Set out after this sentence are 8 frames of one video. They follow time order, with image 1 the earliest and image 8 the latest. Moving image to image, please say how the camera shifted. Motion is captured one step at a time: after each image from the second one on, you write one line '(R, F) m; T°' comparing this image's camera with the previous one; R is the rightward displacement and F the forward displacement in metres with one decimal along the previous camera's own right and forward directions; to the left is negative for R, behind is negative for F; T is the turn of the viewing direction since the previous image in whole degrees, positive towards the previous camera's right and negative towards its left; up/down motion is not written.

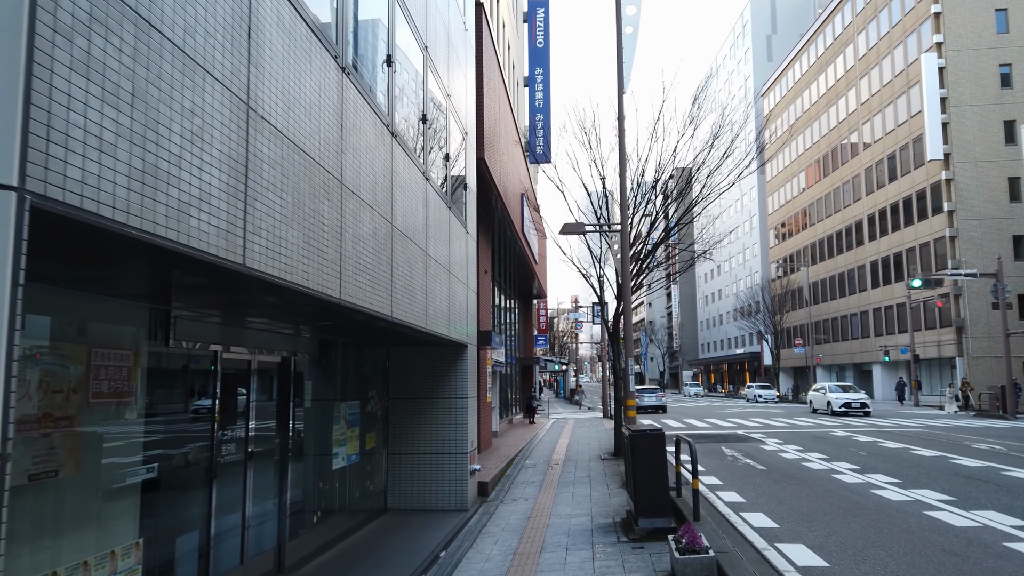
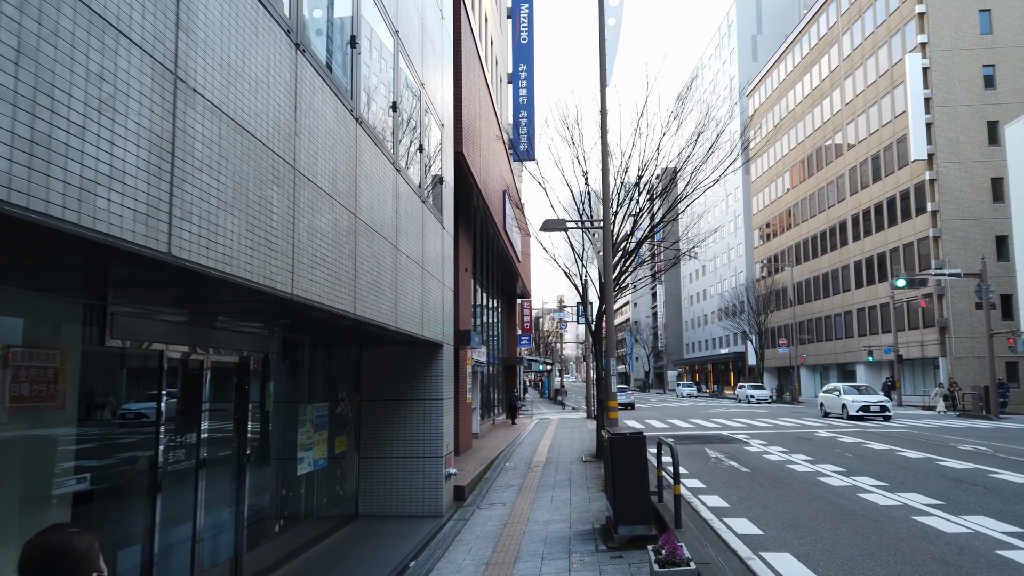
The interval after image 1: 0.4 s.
(+0.1, +0.4) m; +1°
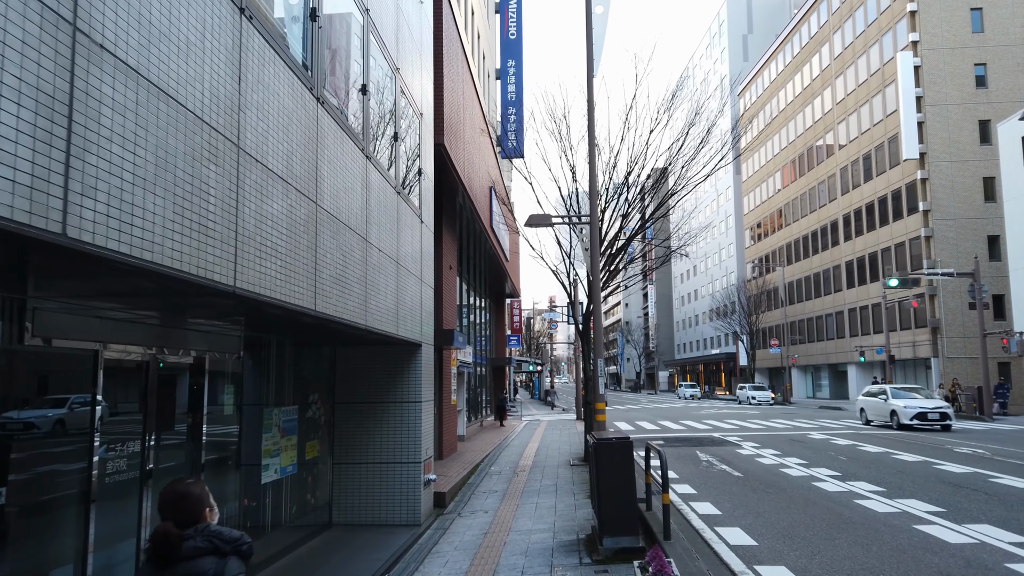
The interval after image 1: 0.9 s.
(+0.1, +0.5) m; +1°
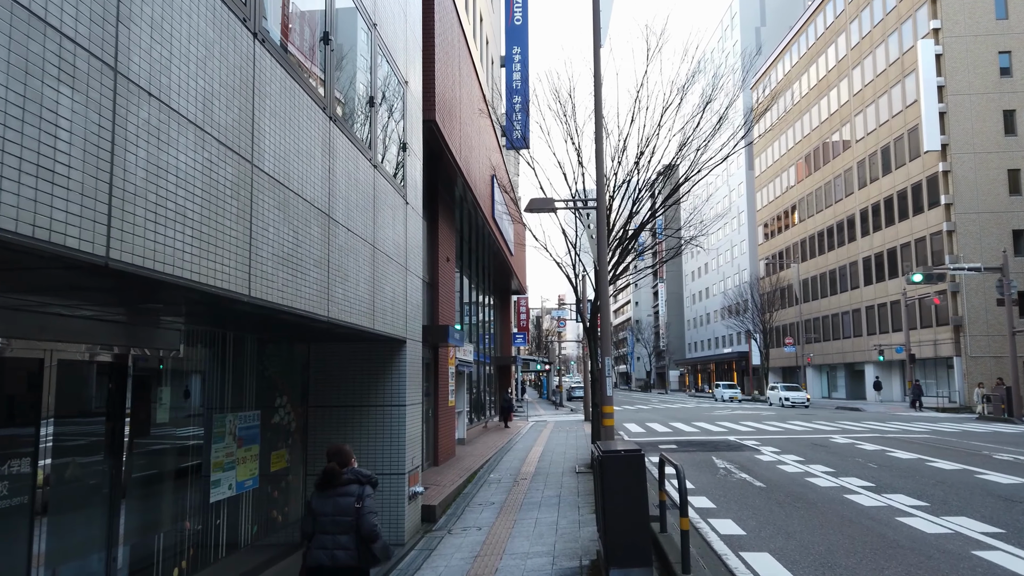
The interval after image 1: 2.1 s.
(+0.2, +1.2) m; -1°
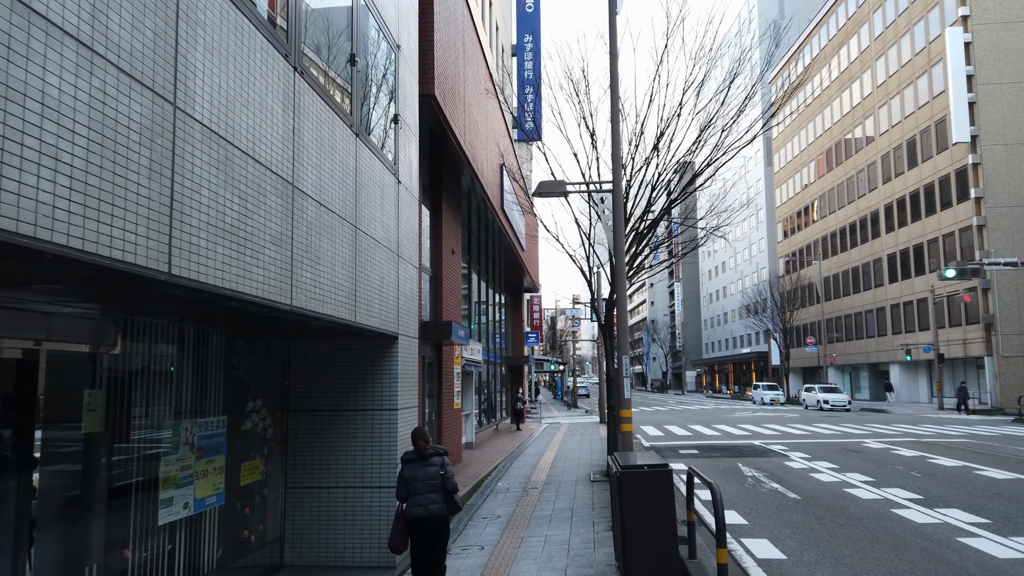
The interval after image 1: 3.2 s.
(+0.1, +1.1) m; -1°
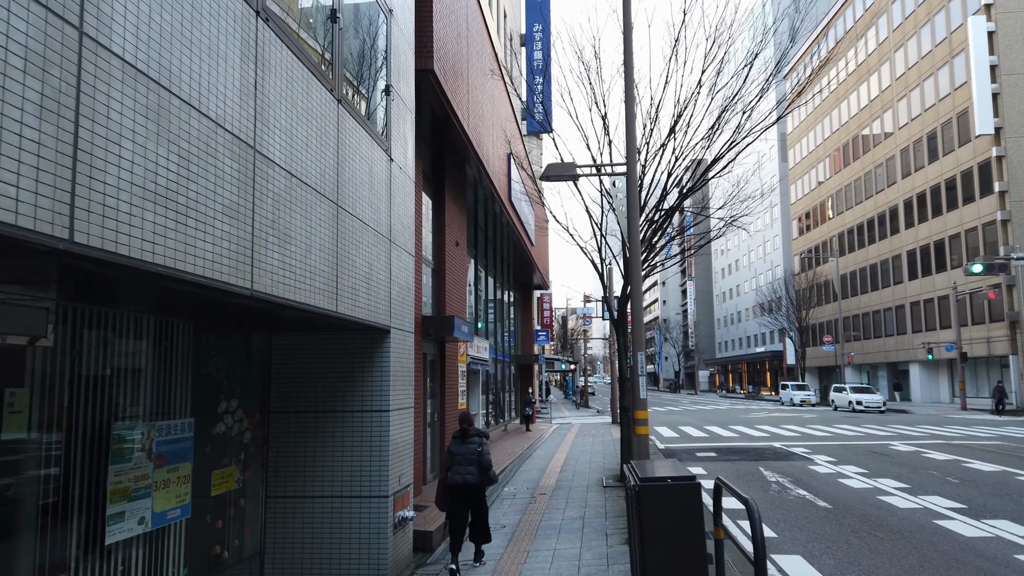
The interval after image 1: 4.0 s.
(+0.1, +0.8) m; -1°
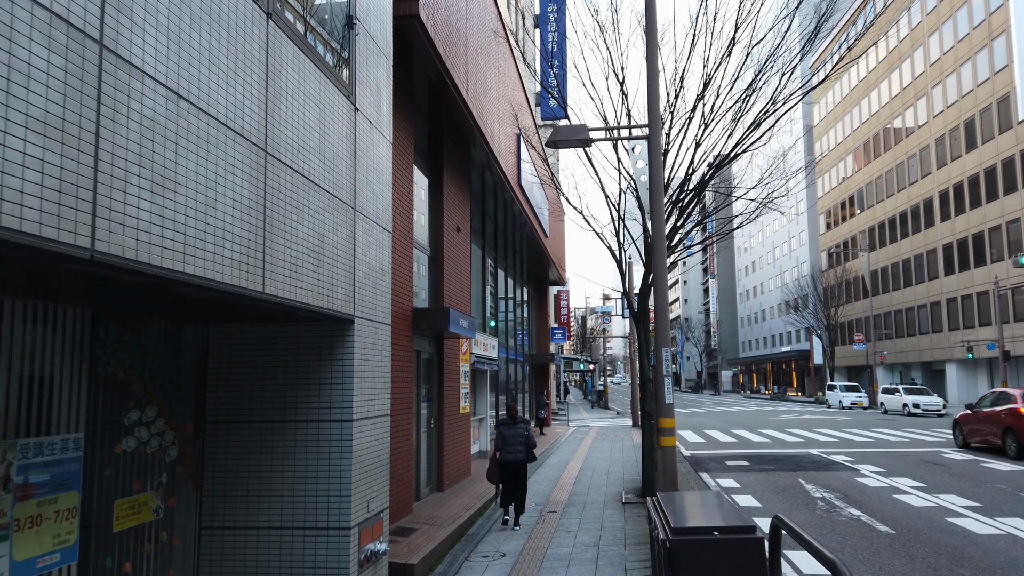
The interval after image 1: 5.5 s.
(+0.2, +1.5) m; -2°
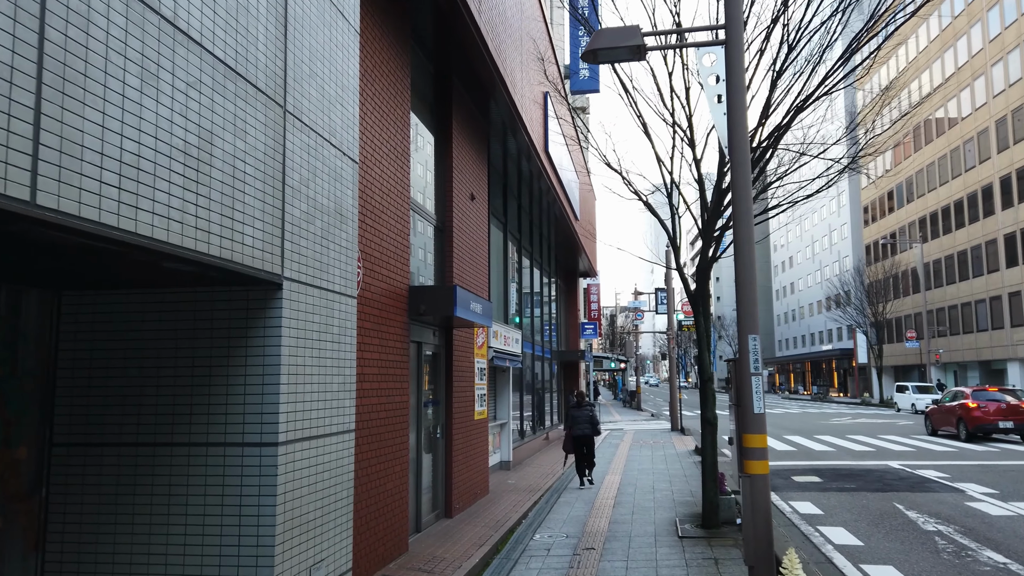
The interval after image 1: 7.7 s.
(0.0, +2.3) m; -2°
